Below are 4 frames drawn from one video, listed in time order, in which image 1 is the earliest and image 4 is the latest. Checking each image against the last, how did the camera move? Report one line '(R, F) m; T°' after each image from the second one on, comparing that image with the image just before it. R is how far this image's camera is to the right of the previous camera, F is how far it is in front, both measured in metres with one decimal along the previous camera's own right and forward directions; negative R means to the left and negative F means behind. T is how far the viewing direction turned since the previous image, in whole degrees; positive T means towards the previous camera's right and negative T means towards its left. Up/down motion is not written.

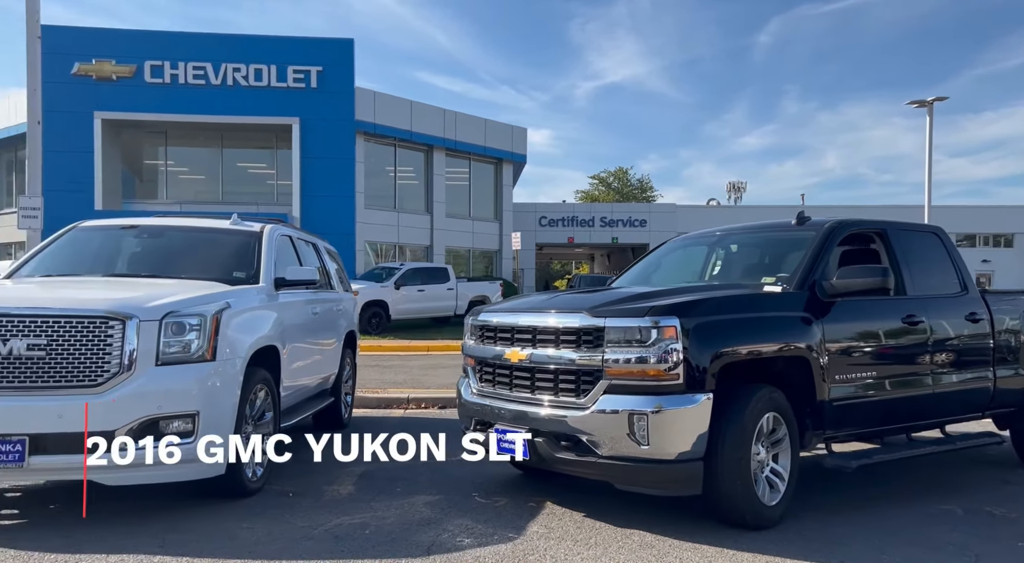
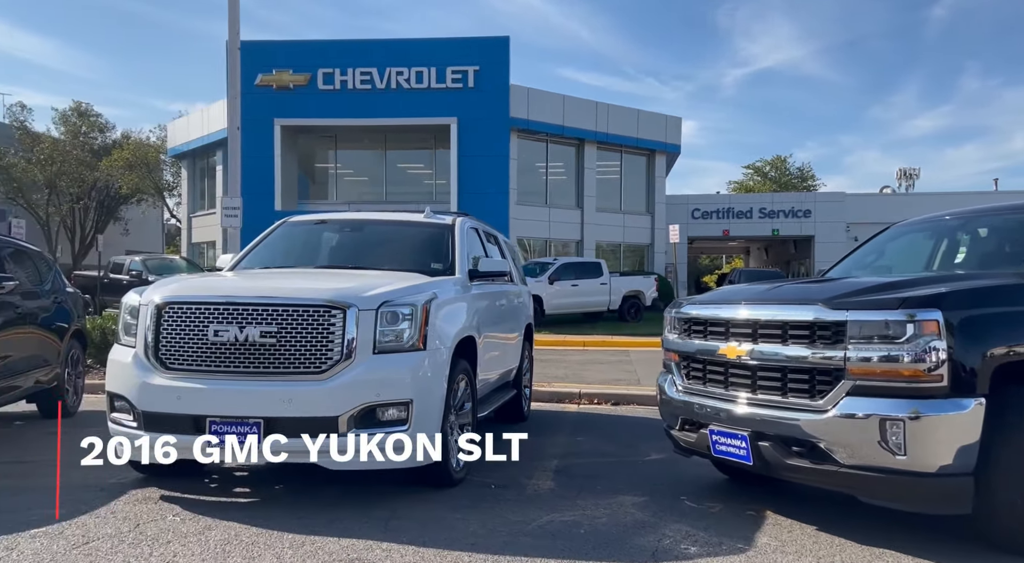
(-0.4, +0.2) m; -11°
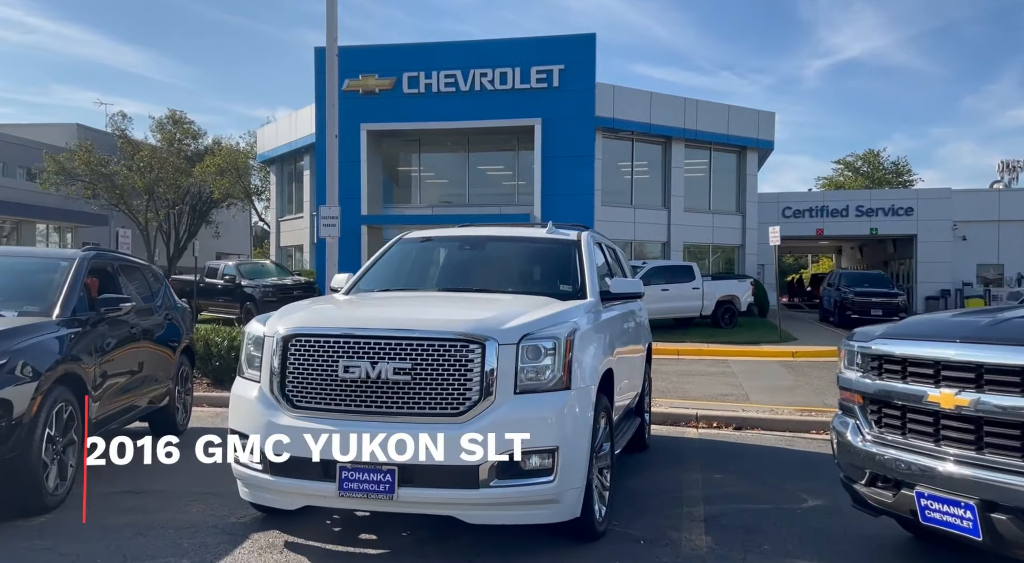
(-0.5, +0.5) m; -6°
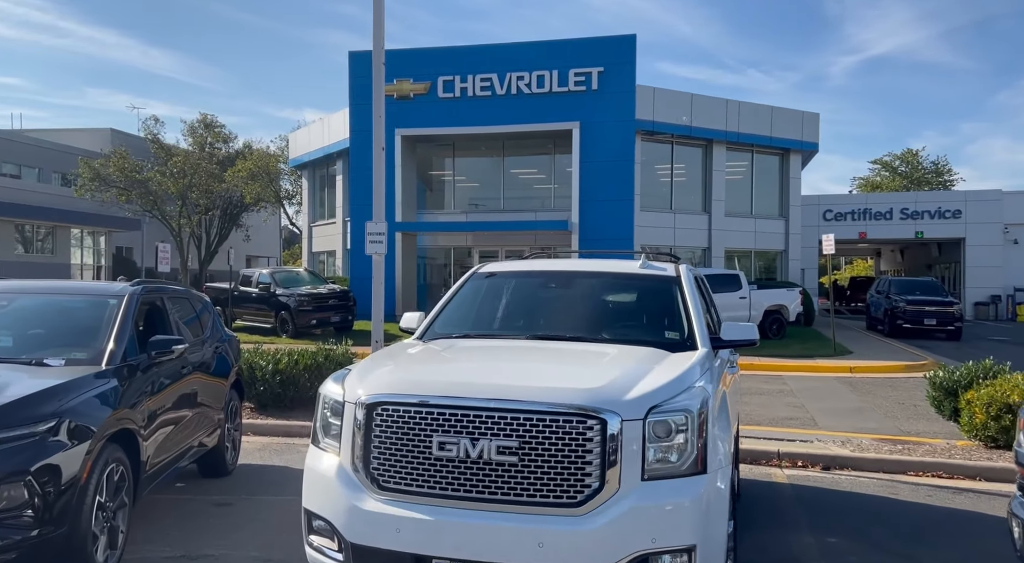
(-0.5, +0.6) m; -2°
